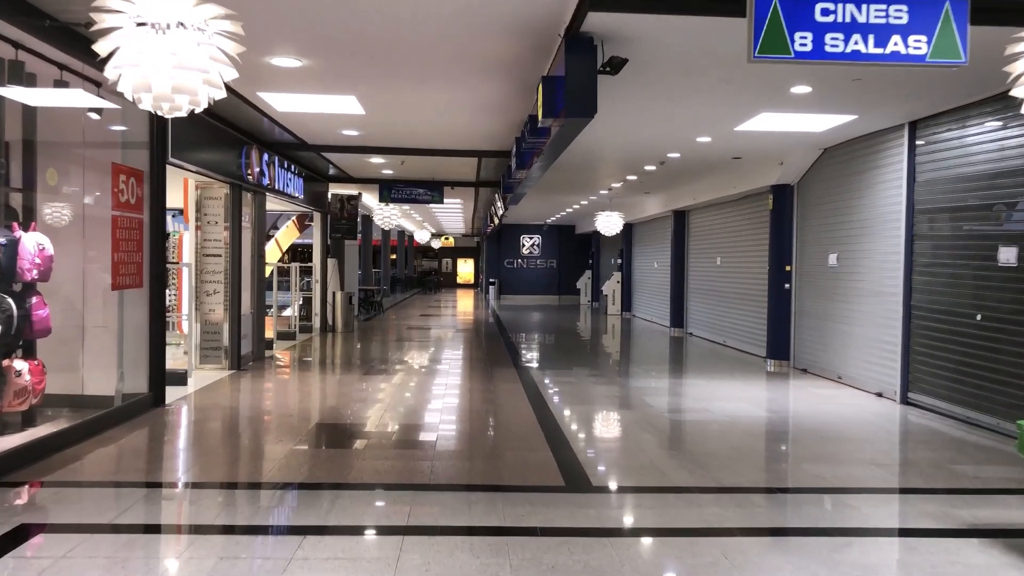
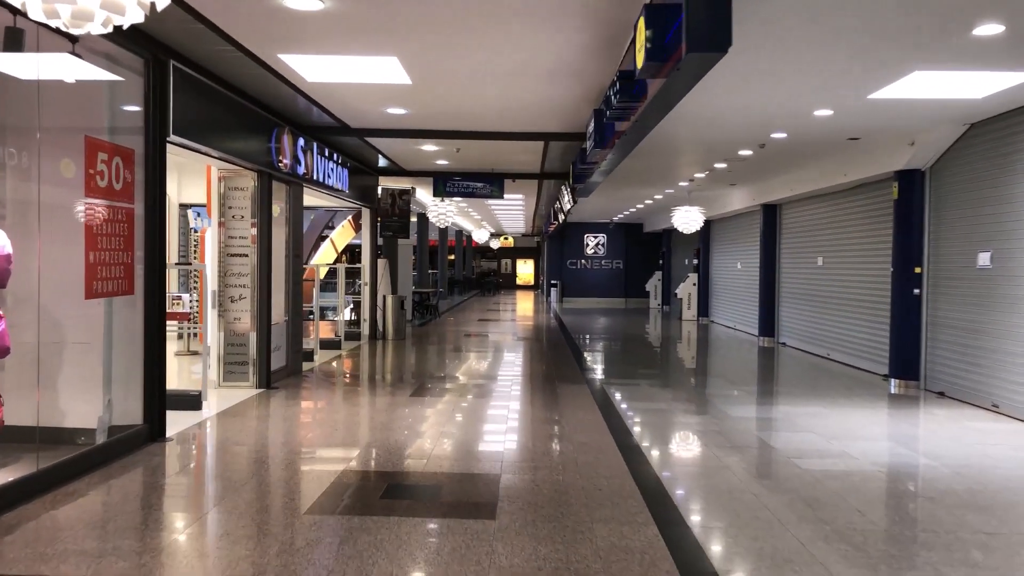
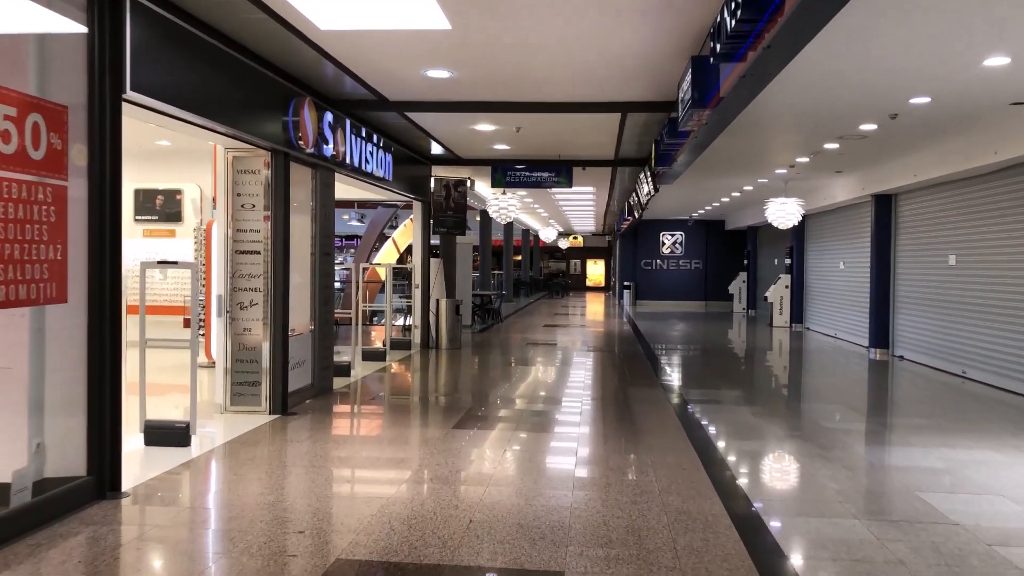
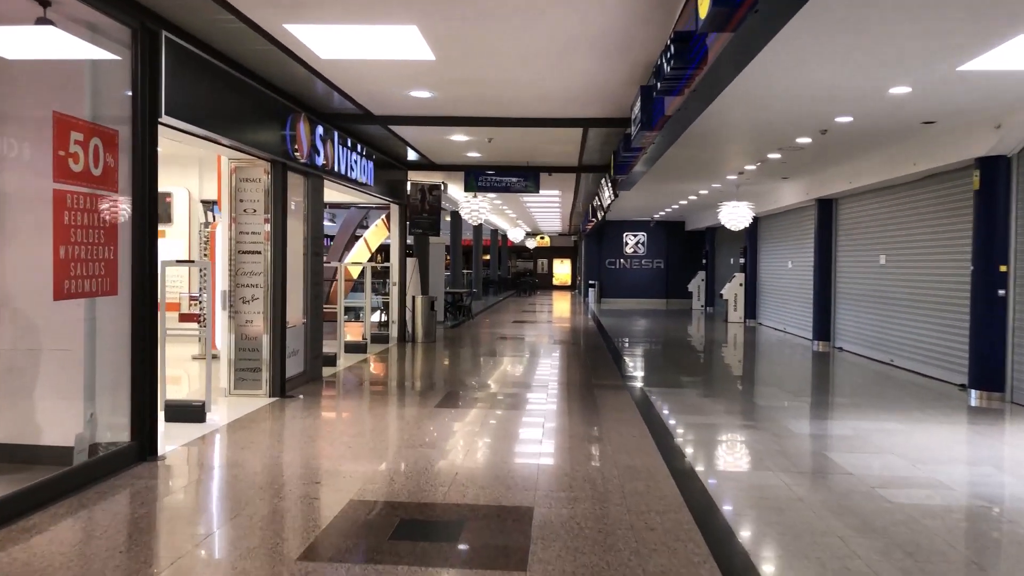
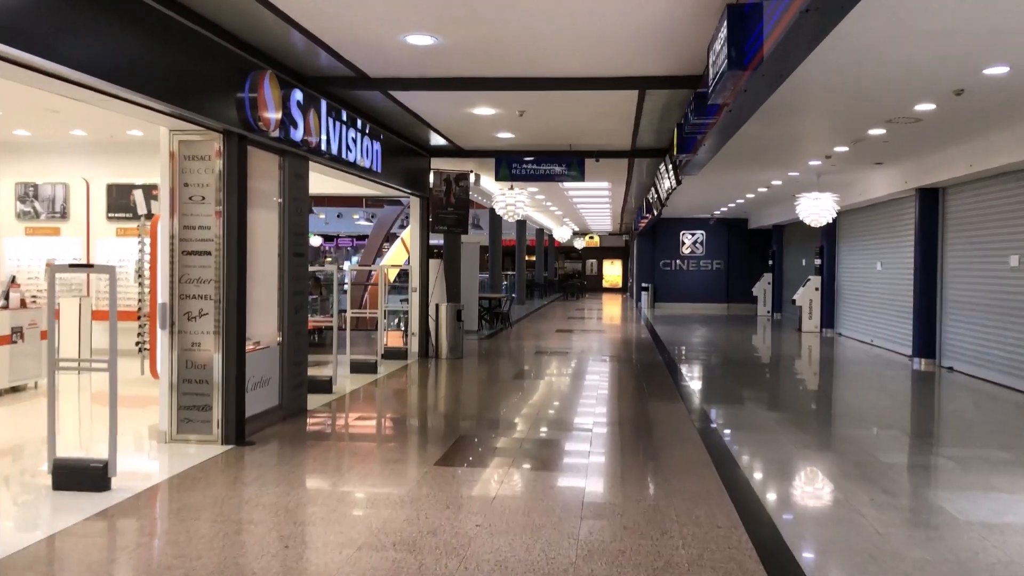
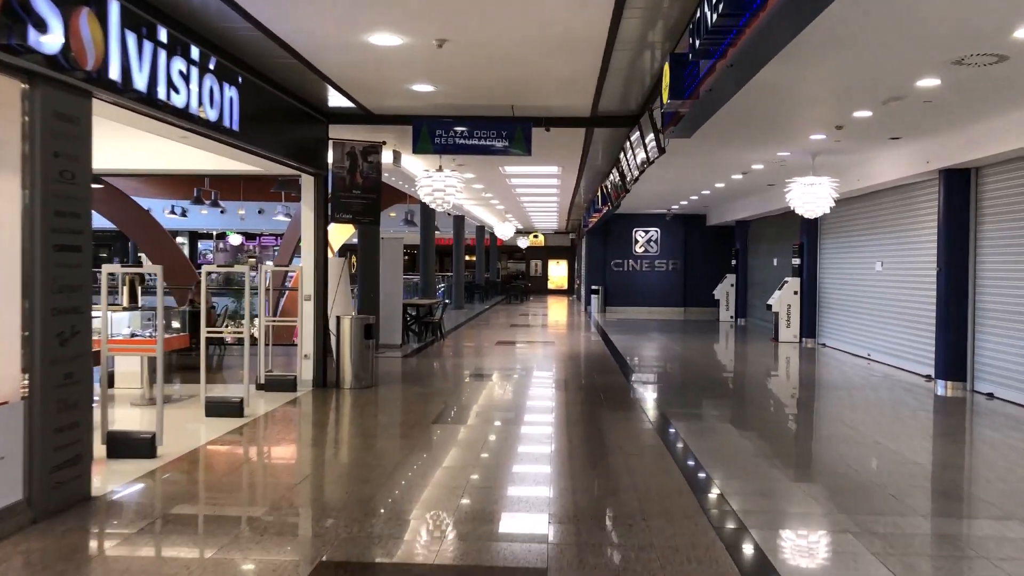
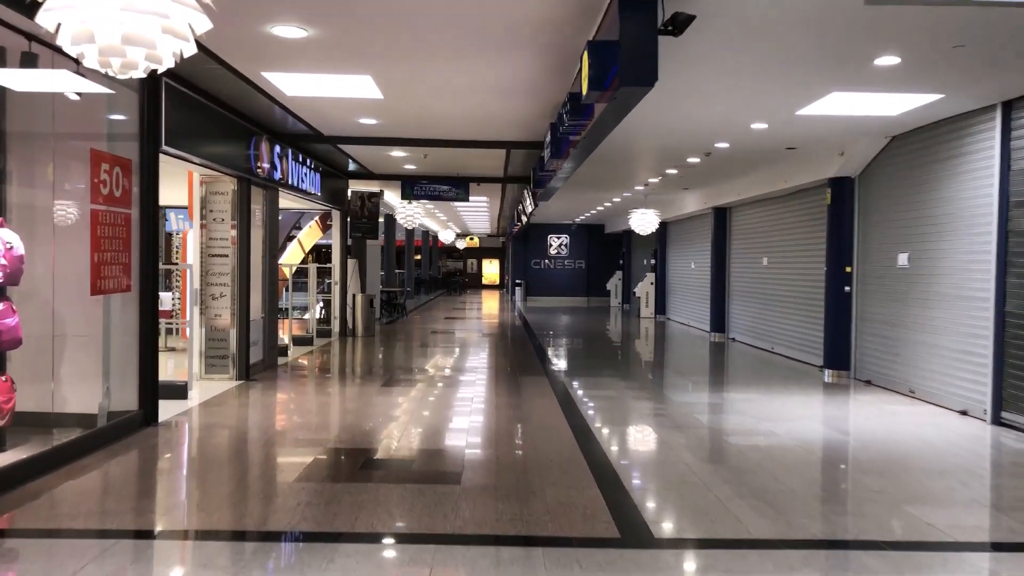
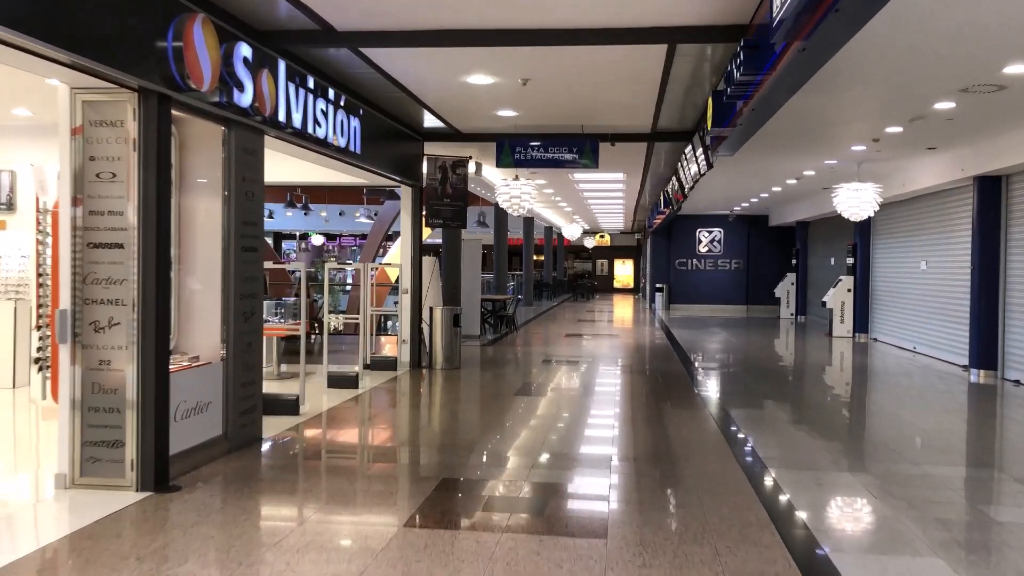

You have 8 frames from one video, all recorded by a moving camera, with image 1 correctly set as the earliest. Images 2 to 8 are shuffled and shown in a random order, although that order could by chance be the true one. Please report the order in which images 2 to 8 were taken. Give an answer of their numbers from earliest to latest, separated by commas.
7, 2, 4, 3, 5, 8, 6
